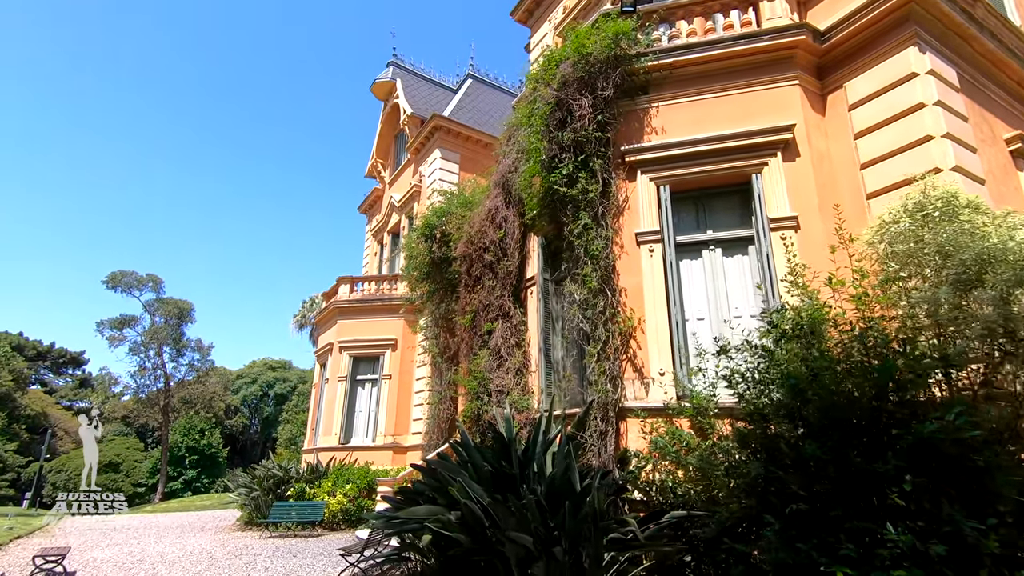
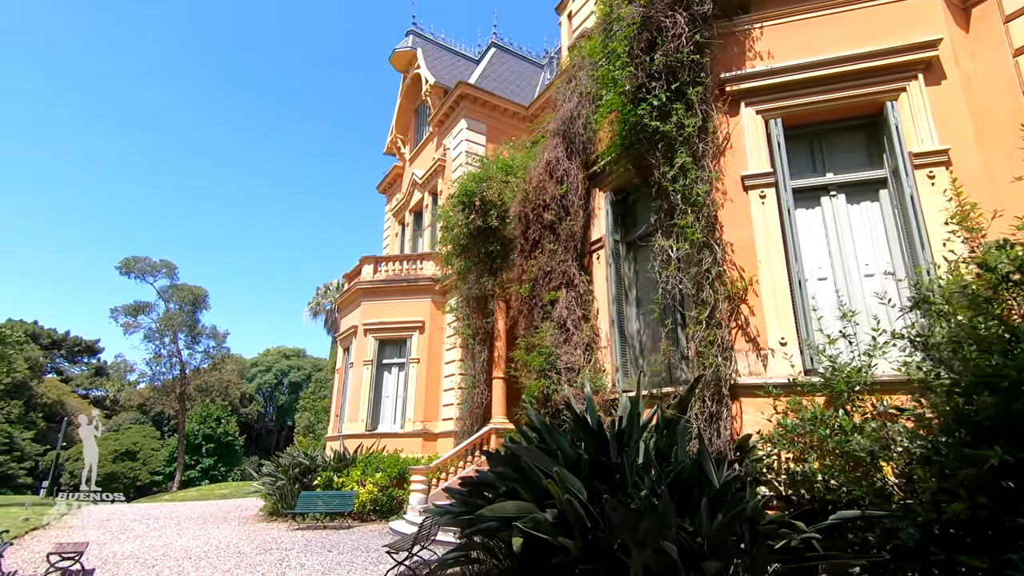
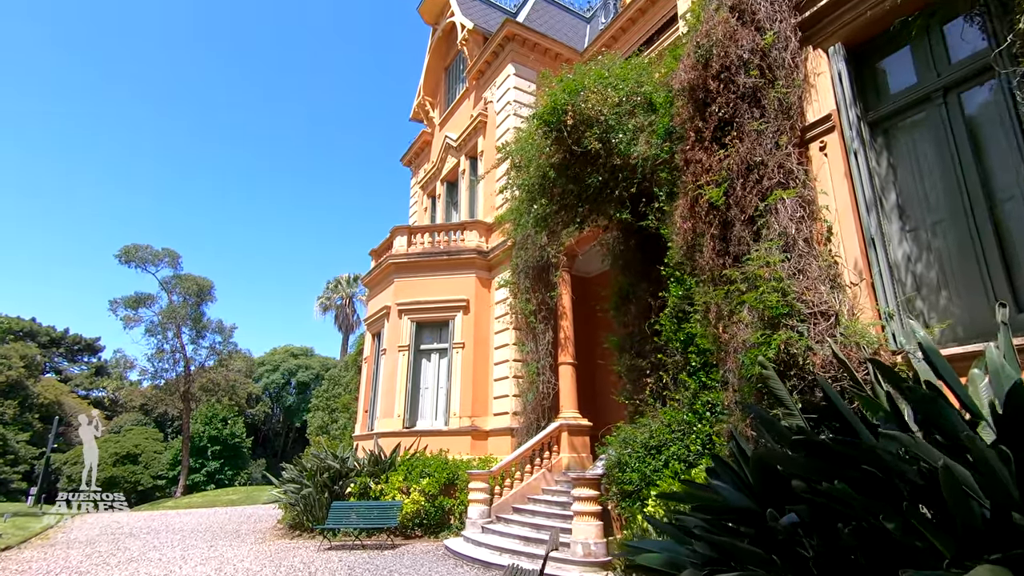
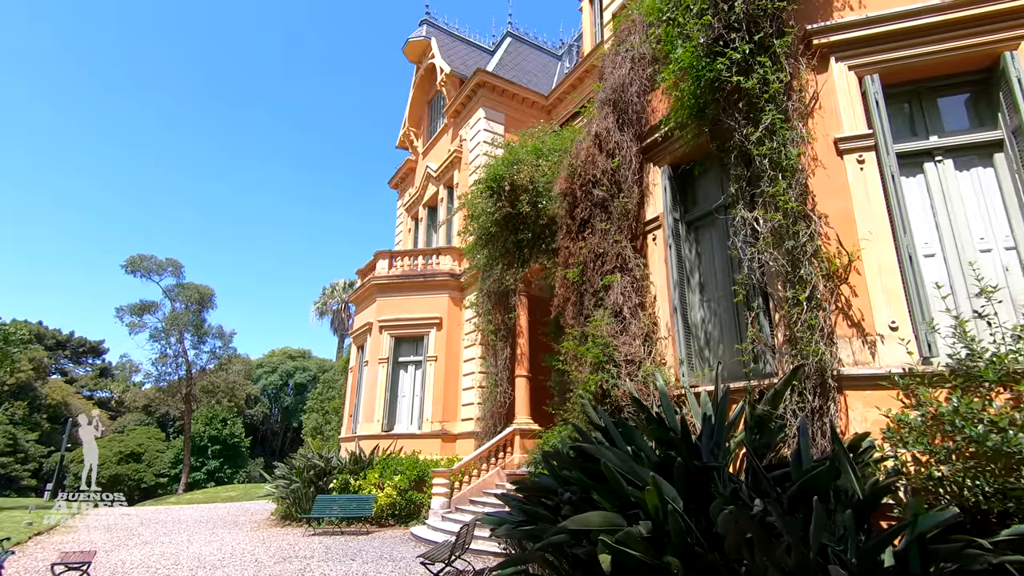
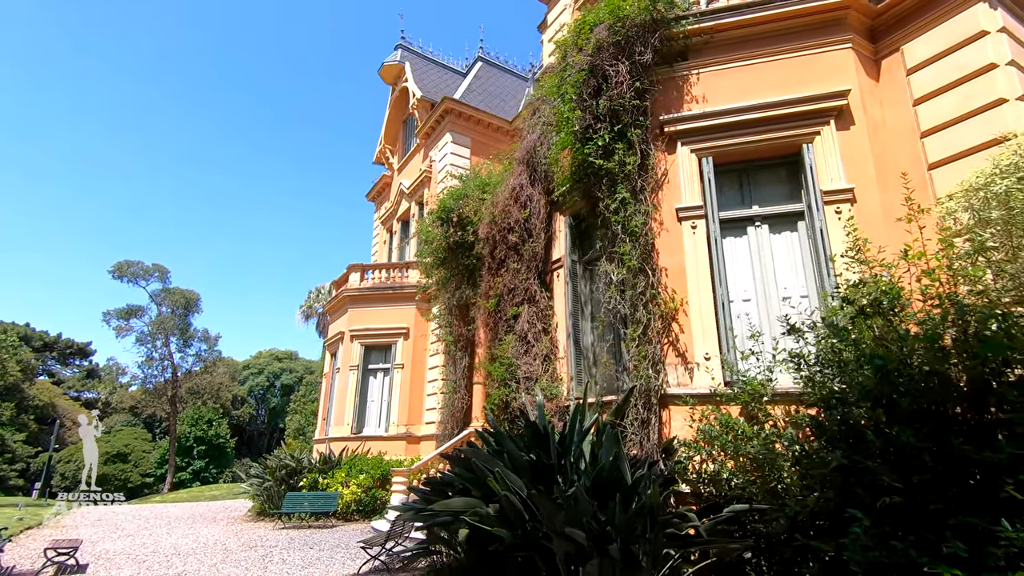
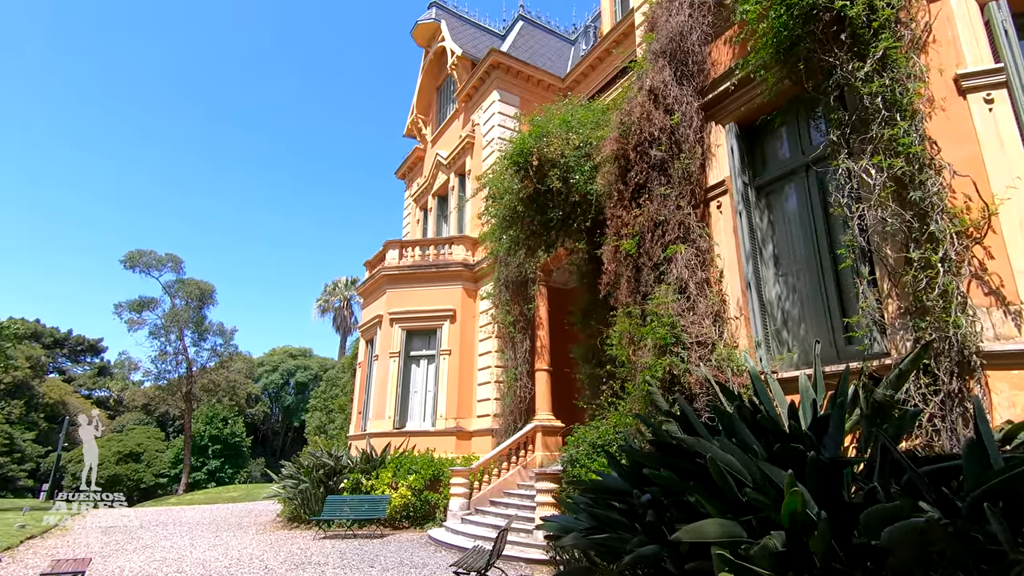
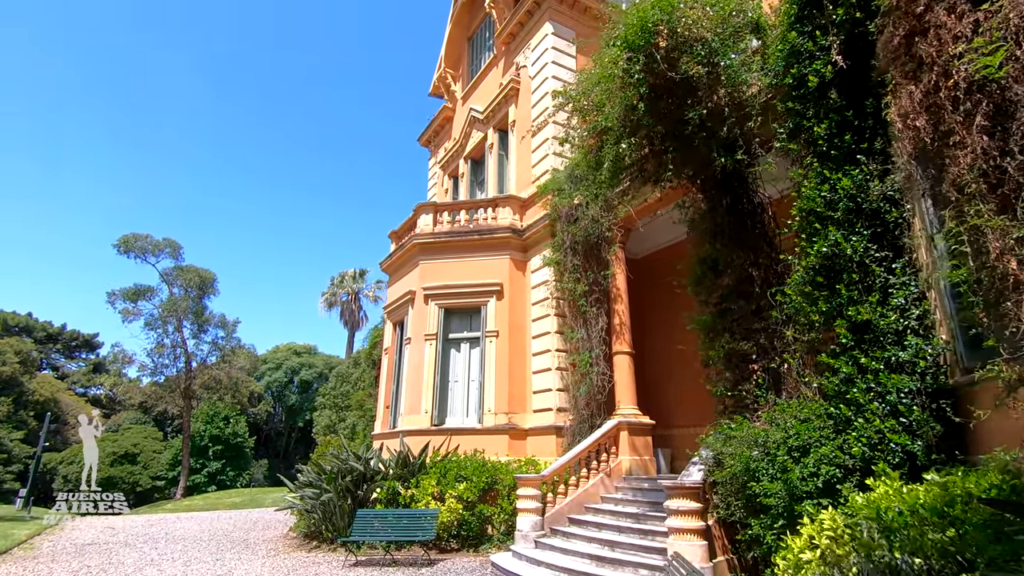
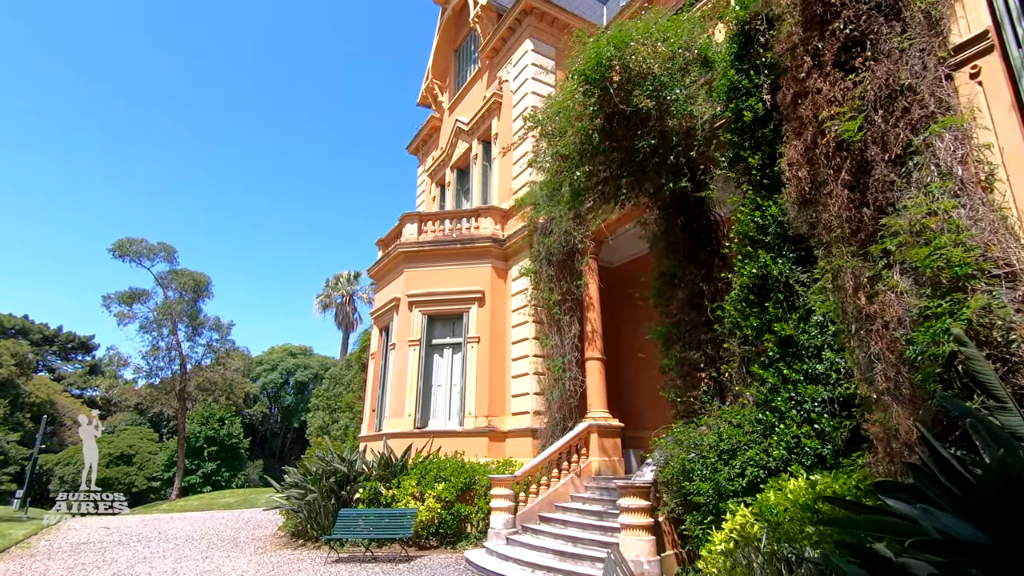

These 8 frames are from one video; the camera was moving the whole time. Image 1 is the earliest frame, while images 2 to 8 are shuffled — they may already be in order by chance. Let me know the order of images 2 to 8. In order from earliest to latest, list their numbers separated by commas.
5, 2, 4, 6, 3, 8, 7
